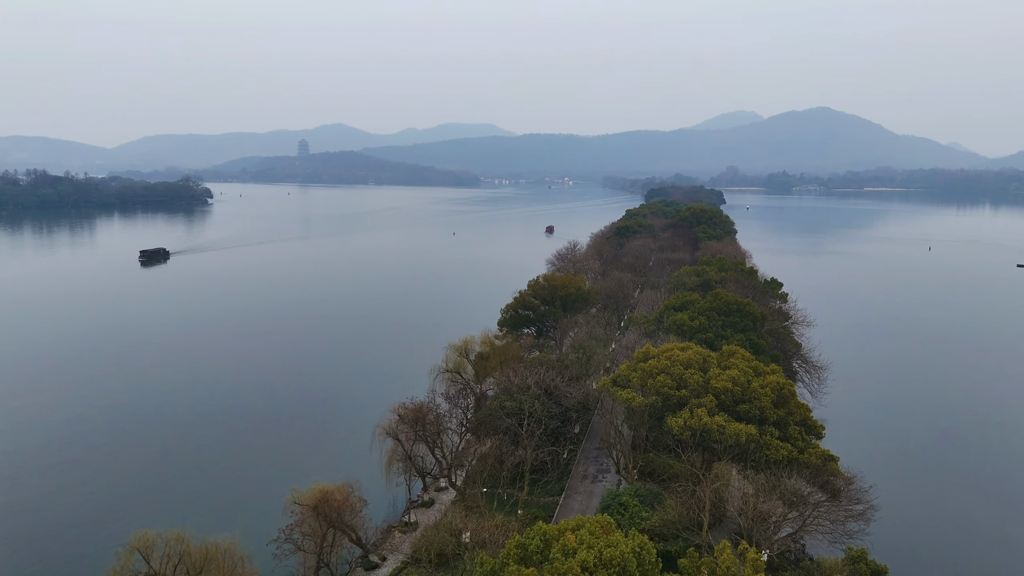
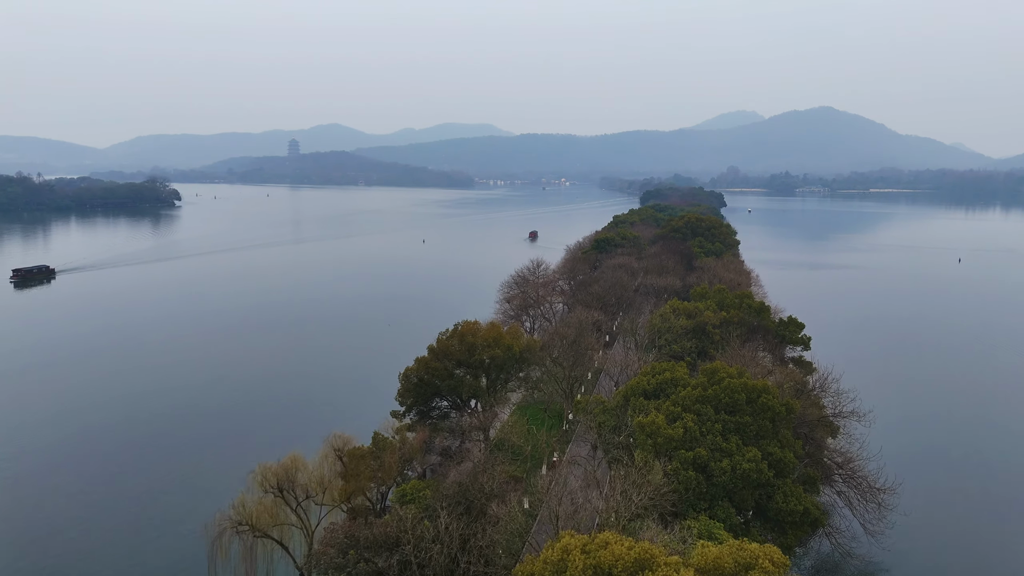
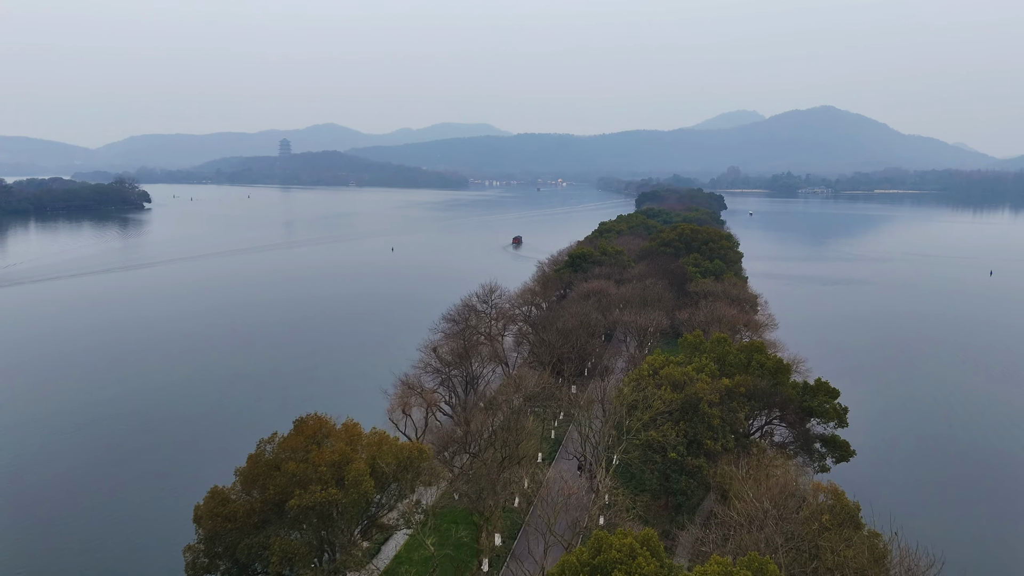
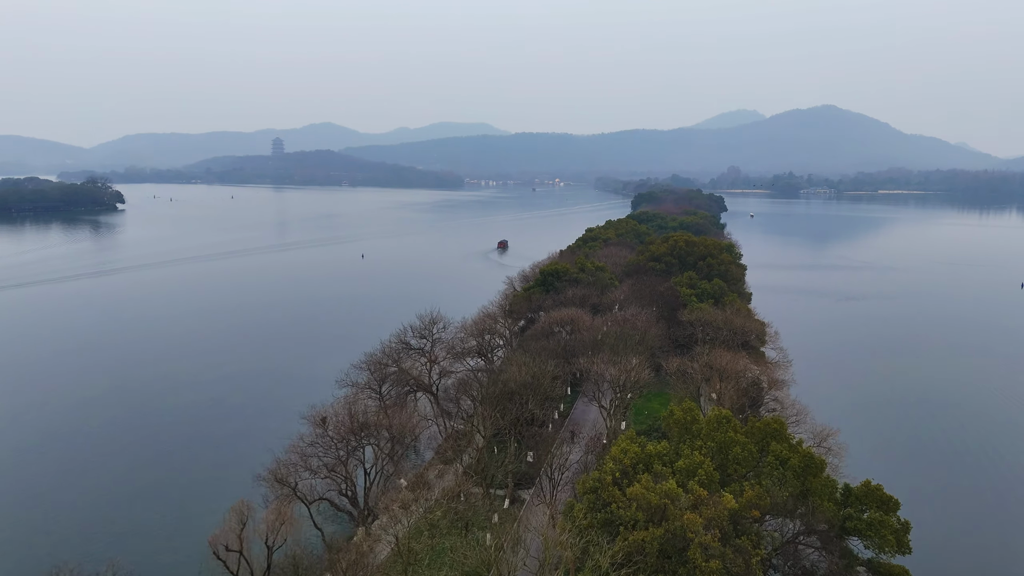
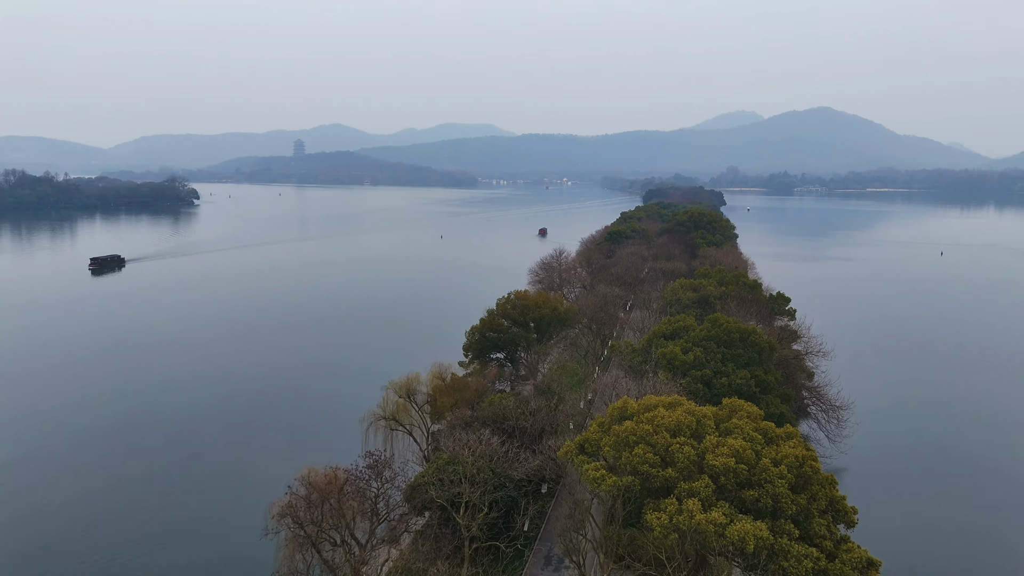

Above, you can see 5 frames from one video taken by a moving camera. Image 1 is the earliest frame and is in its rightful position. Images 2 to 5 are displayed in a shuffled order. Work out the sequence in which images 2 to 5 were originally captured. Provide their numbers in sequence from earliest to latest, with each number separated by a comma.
5, 2, 3, 4
